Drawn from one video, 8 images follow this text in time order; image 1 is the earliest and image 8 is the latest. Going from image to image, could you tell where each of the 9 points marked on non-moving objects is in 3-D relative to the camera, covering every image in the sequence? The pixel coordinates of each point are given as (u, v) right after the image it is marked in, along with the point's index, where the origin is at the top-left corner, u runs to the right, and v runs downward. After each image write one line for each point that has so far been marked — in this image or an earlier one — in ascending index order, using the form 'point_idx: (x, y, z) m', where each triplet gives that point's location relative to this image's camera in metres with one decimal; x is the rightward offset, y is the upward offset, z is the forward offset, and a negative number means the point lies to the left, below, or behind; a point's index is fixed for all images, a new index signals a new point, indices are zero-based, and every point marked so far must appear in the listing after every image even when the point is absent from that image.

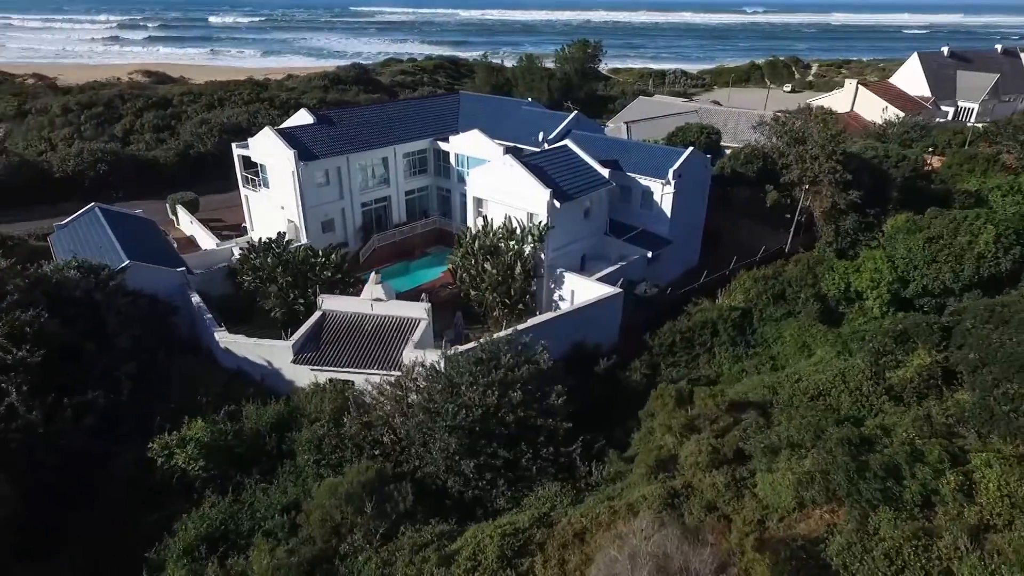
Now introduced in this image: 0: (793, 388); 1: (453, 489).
0: (+7.7, -2.8, +17.1) m
1: (-1.5, -4.9, +14.8) m
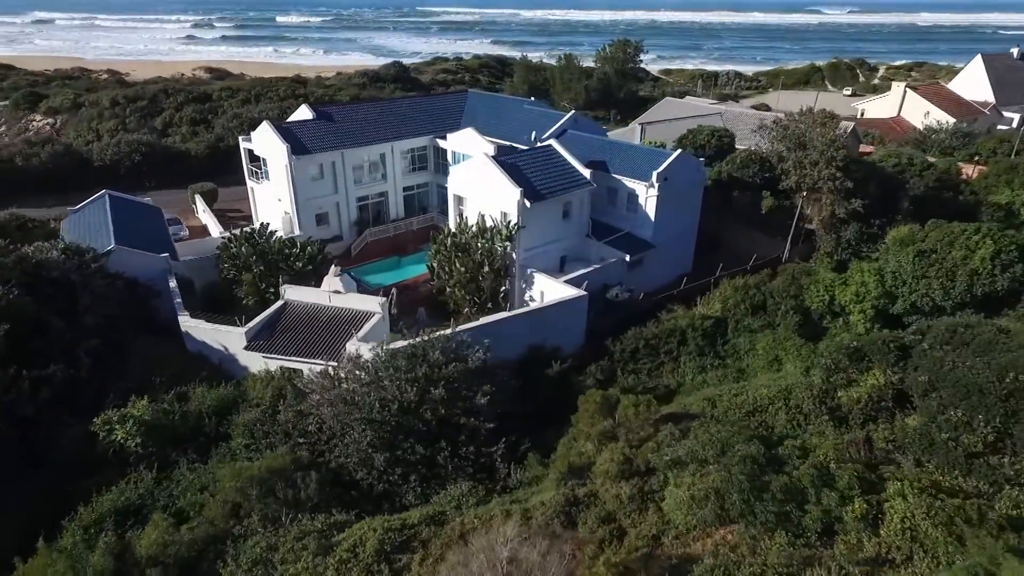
0: (+5.8, -3.0, +16.4) m
1: (-3.7, -4.7, +14.9) m
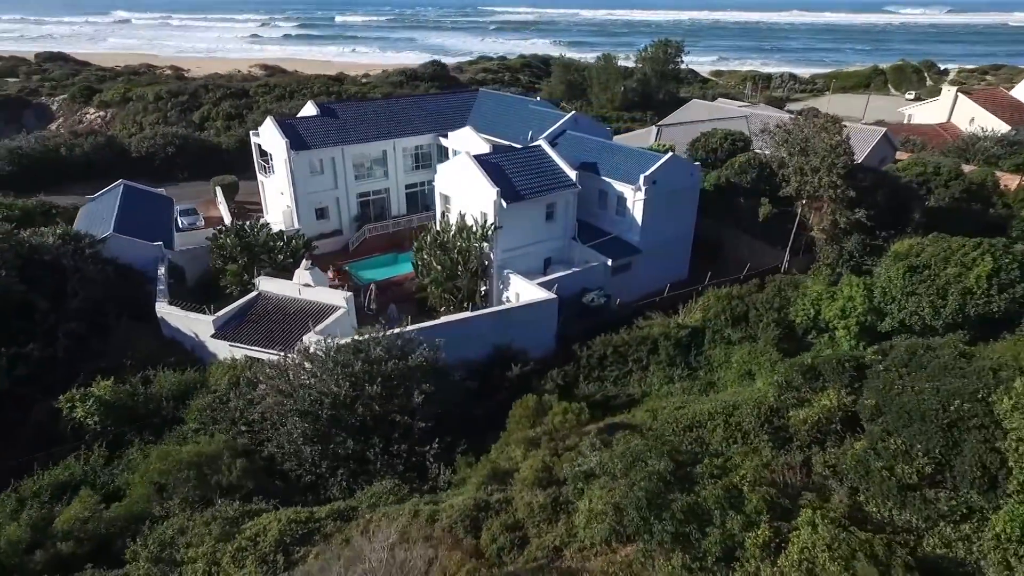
0: (+4.1, -3.3, +15.8) m
1: (-5.5, -4.6, +15.2) m
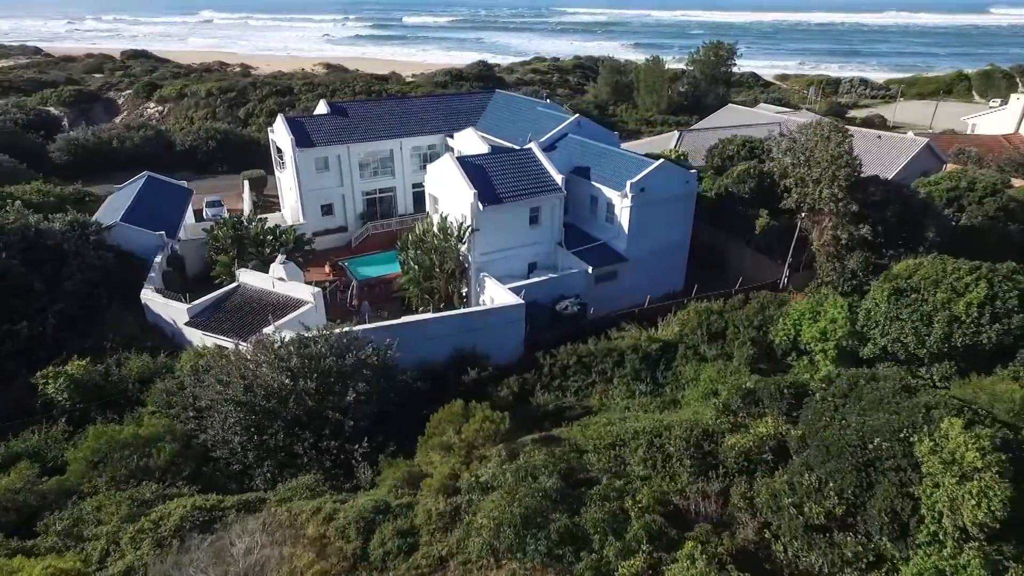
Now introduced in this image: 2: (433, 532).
0: (+2.2, -3.5, +15.3) m
1: (-7.5, -4.4, +15.6) m
2: (-1.6, -5.0, +12.7) m
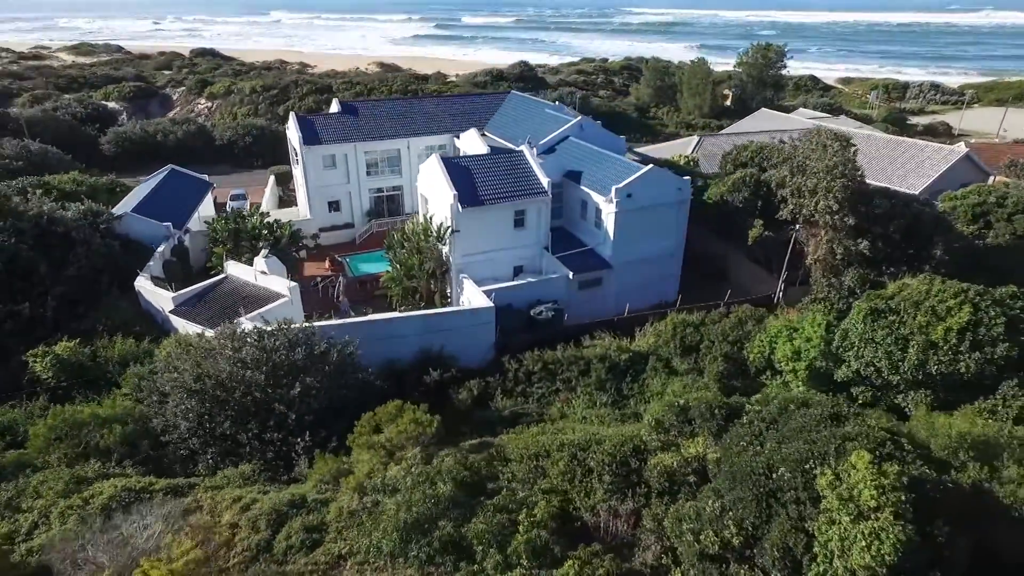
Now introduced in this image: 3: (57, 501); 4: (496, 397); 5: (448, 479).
0: (+0.5, -3.7, +15.0) m
1: (-9.1, -4.2, +16.3) m
2: (-3.6, -5.0, +12.8) m
3: (-10.1, -4.7, +13.6) m
4: (-0.5, -3.5, +19.5) m
5: (-1.3, -3.8, +12.2) m
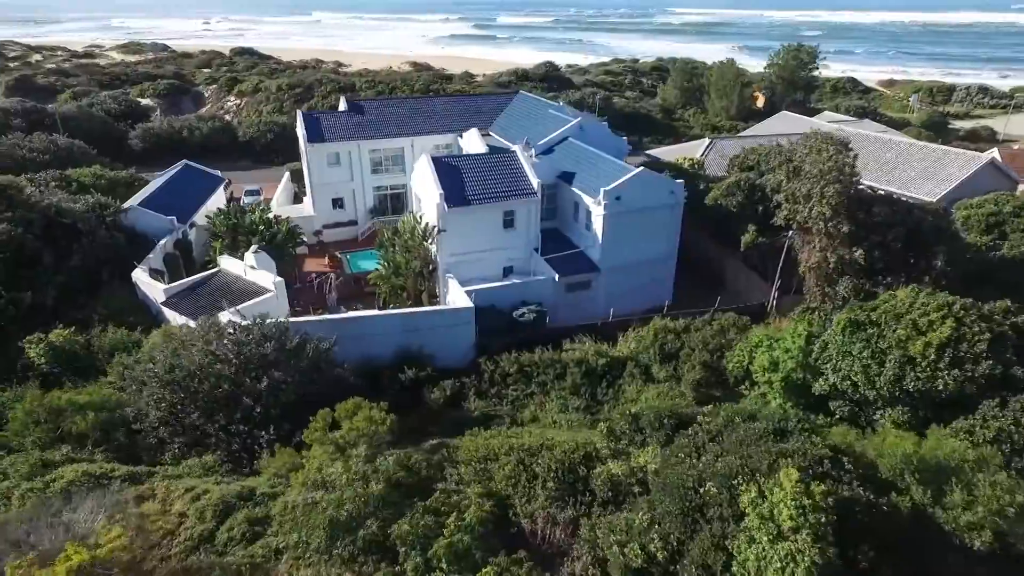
0: (-0.6, -3.8, +14.9) m
1: (-10.1, -3.9, +16.7) m
2: (-4.9, -5.0, +13.0) m
3: (-11.3, -4.5, +14.1) m
4: (-1.4, -3.5, +19.5) m
5: (-2.6, -3.8, +12.2) m
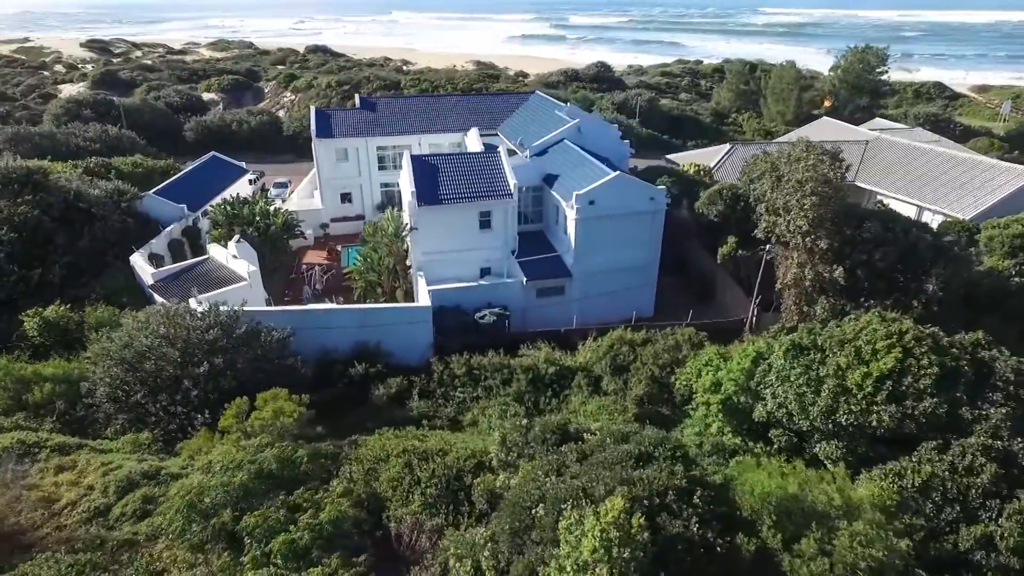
0: (-2.9, -3.7, +14.9) m
1: (-12.2, -3.4, +17.8) m
2: (-7.5, -4.7, +13.4) m
3: (-13.7, -3.9, +15.3) m
4: (-3.1, -3.4, +19.5) m
5: (-5.2, -3.7, +12.4) m
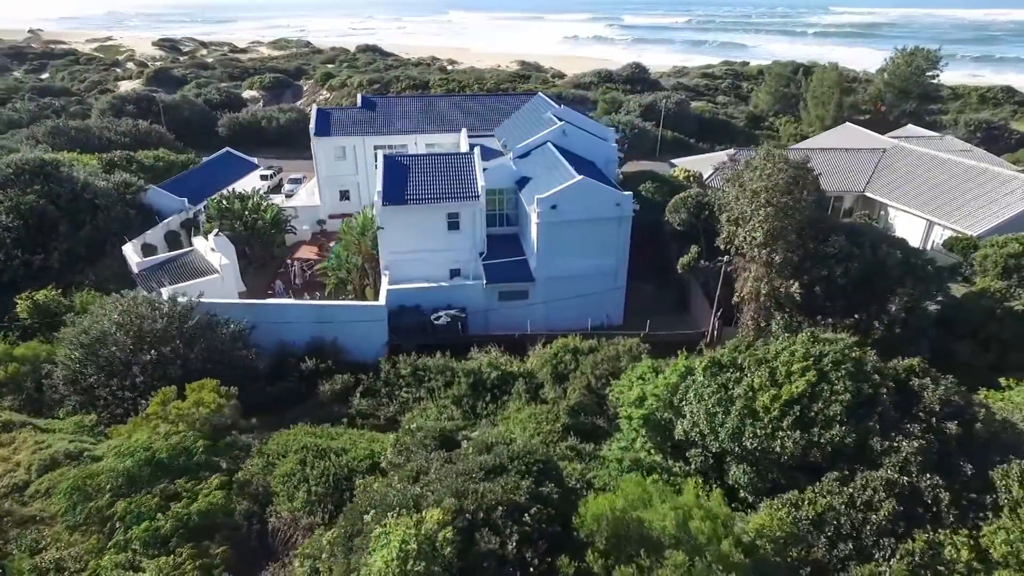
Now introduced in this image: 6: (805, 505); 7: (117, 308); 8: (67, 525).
0: (-5.2, -3.7, +15.1) m
1: (-14.1, -3.0, +18.8) m
2: (-9.9, -4.5, +14.1) m
3: (-15.8, -3.5, +16.5) m
4: (-5.0, -3.4, +19.7) m
5: (-7.6, -3.6, +12.9) m
6: (+5.8, -4.3, +12.0) m
7: (-12.4, -0.7, +19.5) m
8: (-8.5, -4.6, +11.8) m
